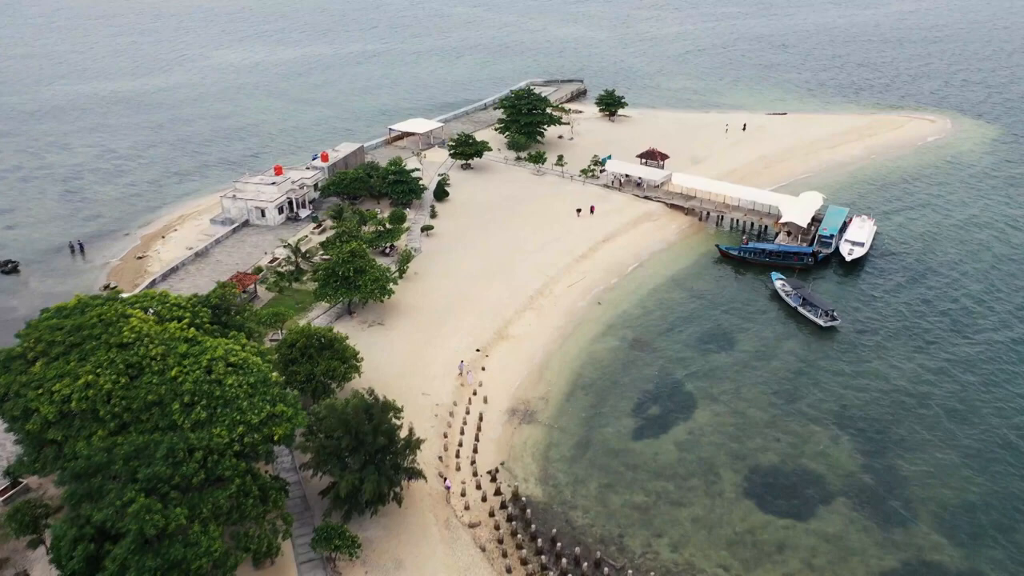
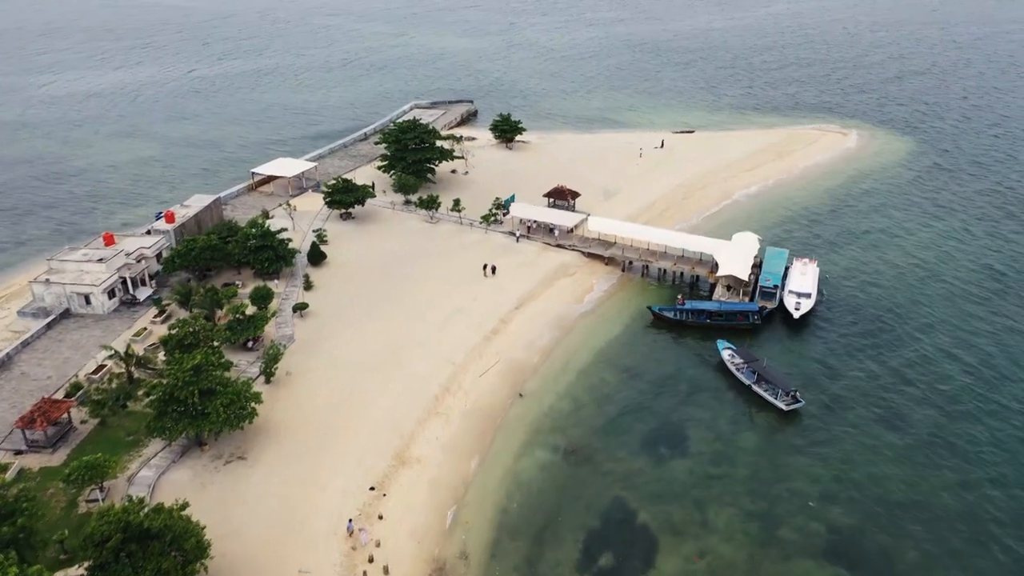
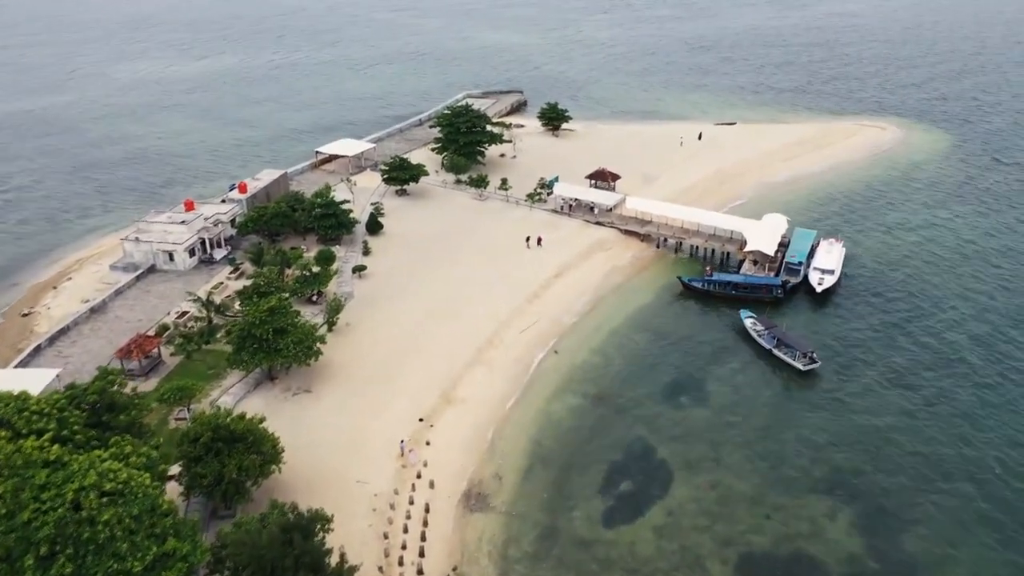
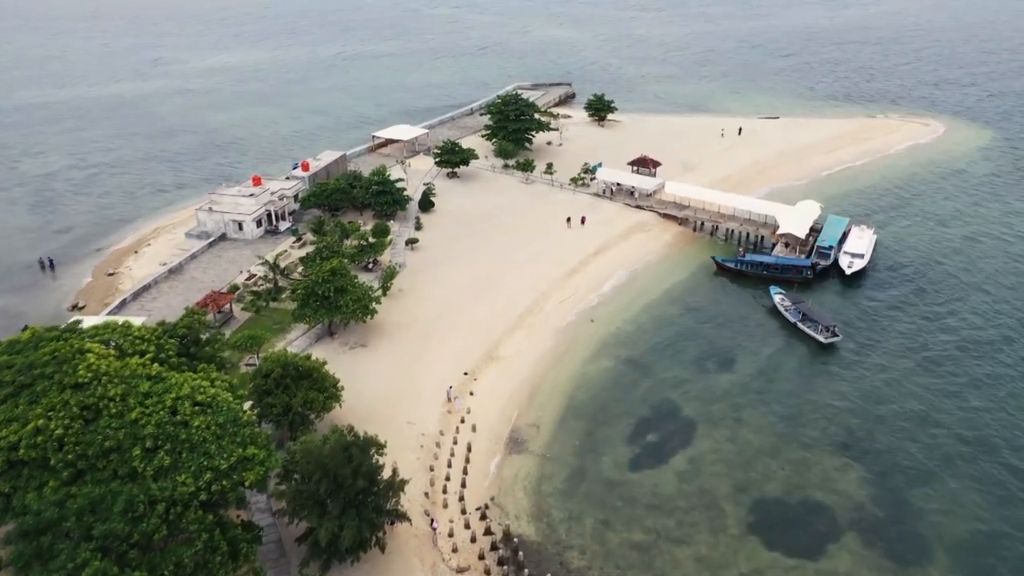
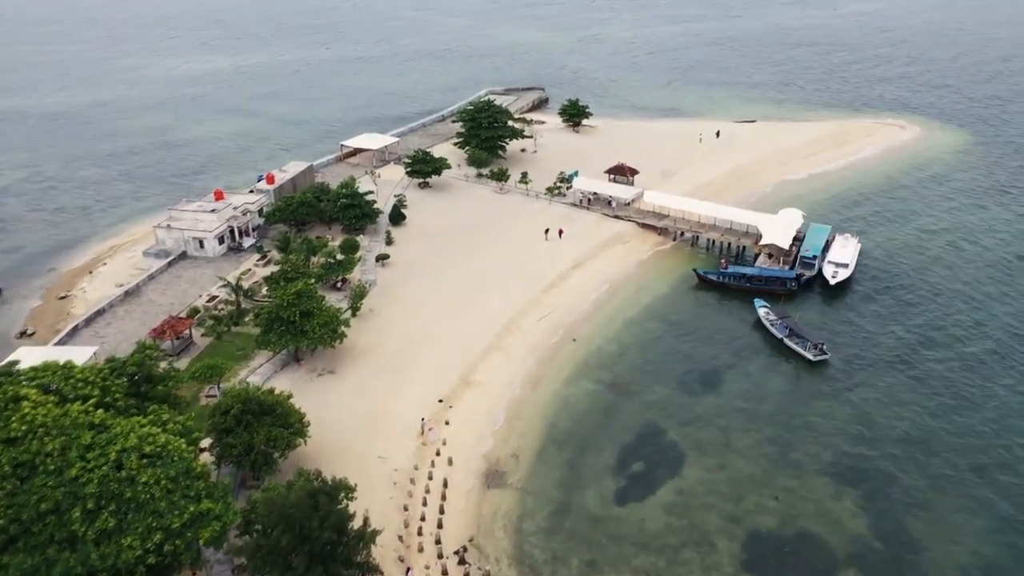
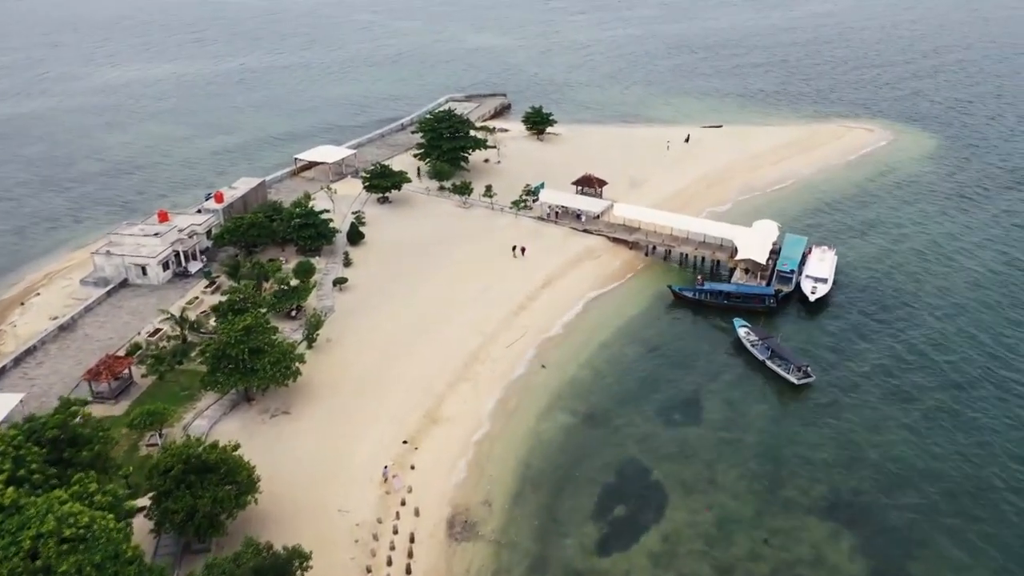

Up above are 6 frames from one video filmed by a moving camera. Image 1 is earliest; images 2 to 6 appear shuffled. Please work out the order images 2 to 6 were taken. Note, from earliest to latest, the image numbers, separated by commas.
4, 5, 3, 6, 2
